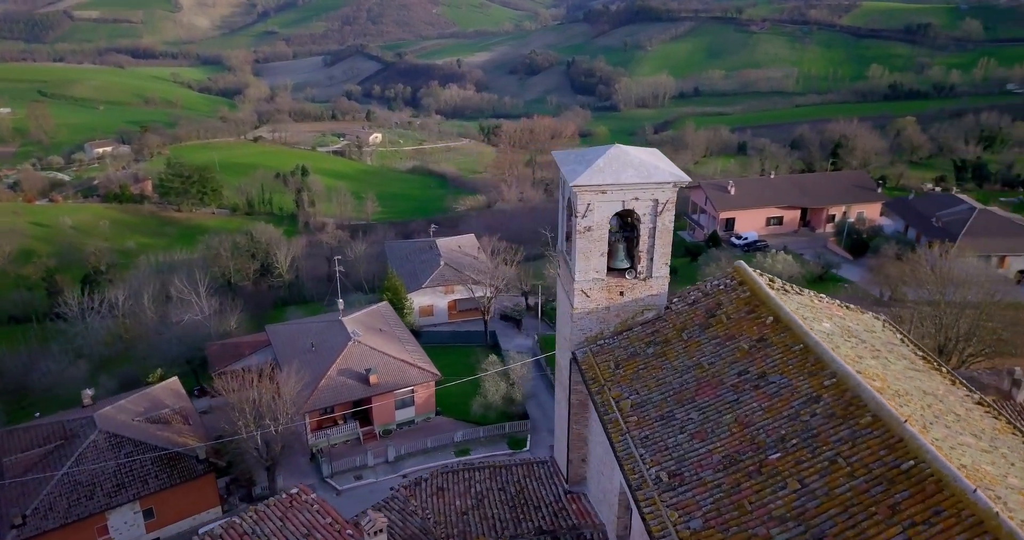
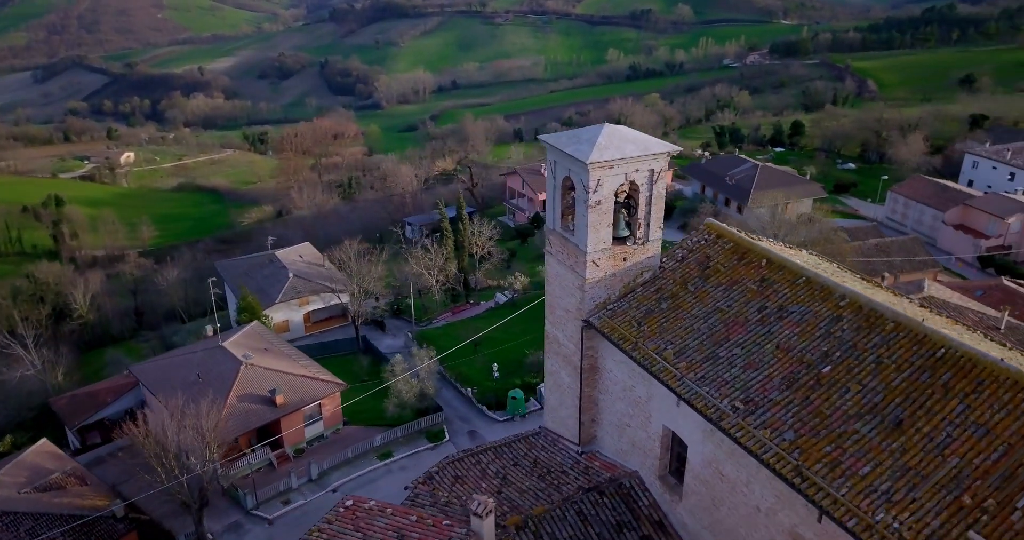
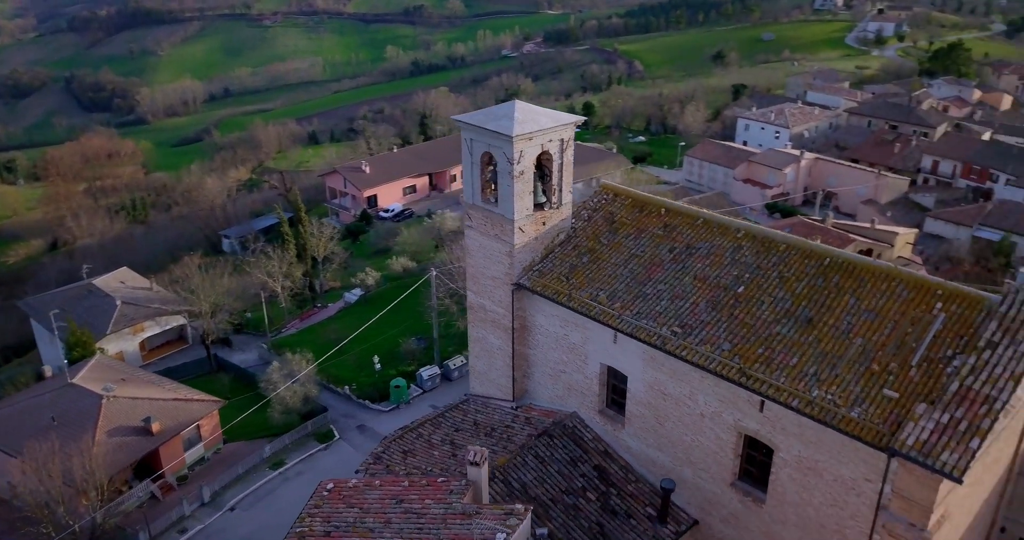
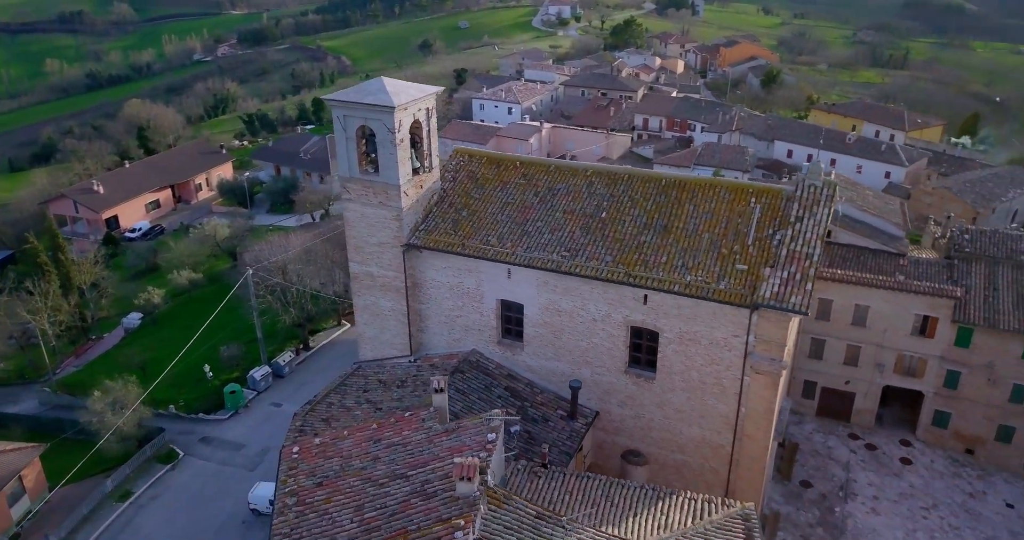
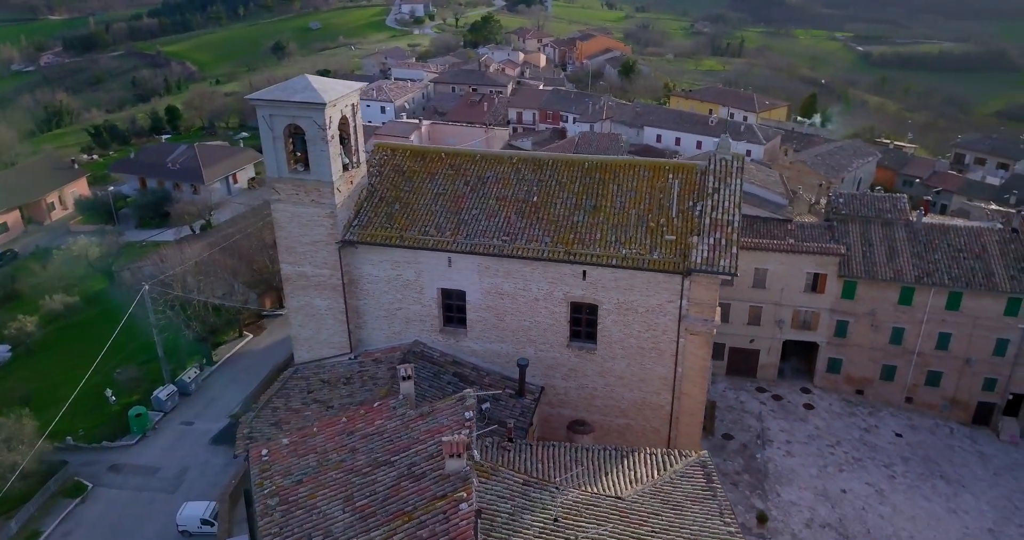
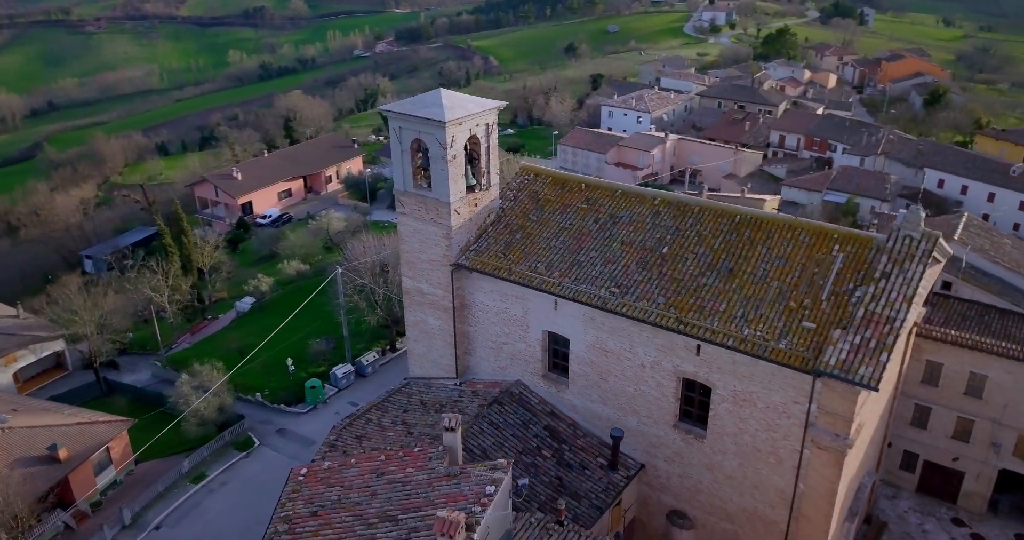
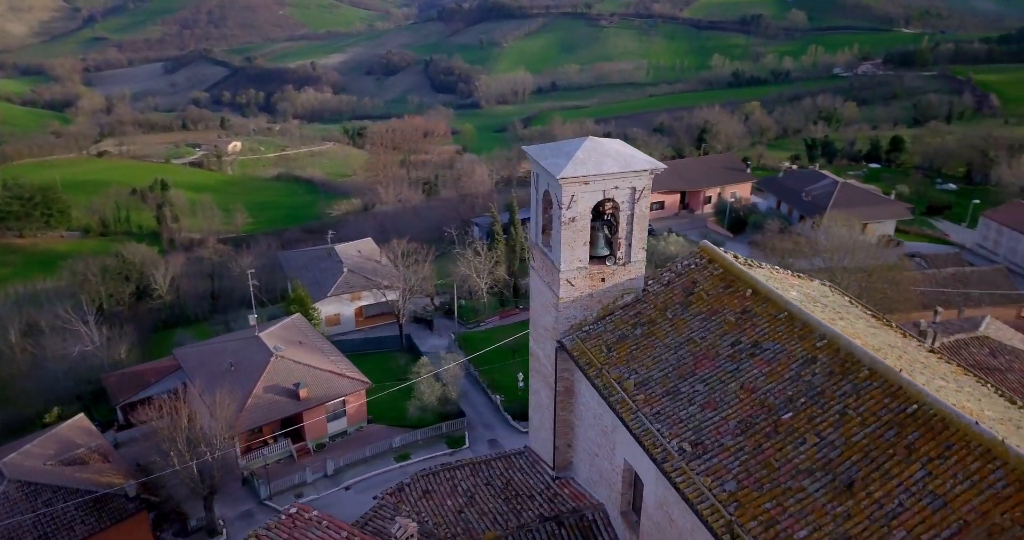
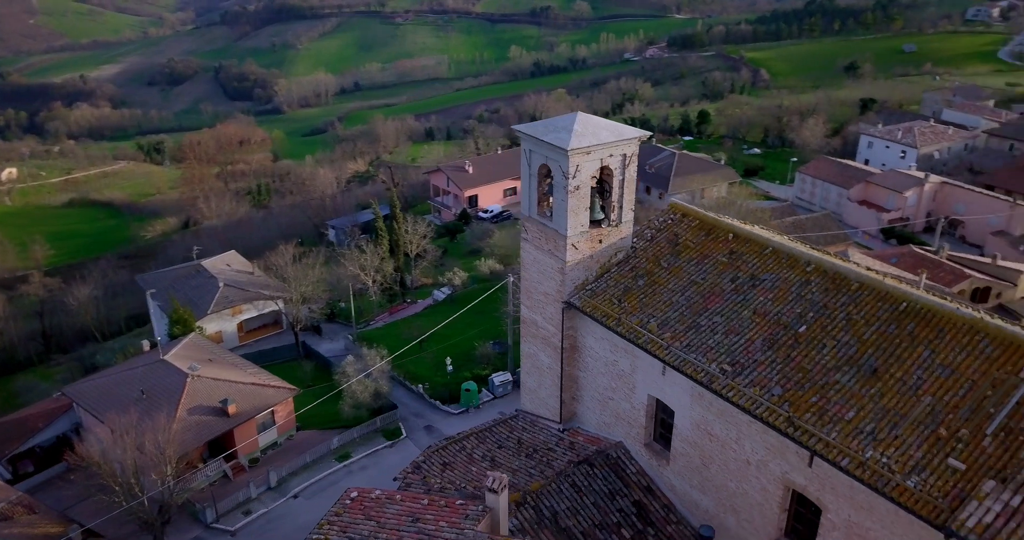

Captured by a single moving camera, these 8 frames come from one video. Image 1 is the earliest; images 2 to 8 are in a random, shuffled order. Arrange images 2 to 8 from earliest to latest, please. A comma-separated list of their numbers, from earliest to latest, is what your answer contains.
7, 2, 8, 3, 6, 4, 5
